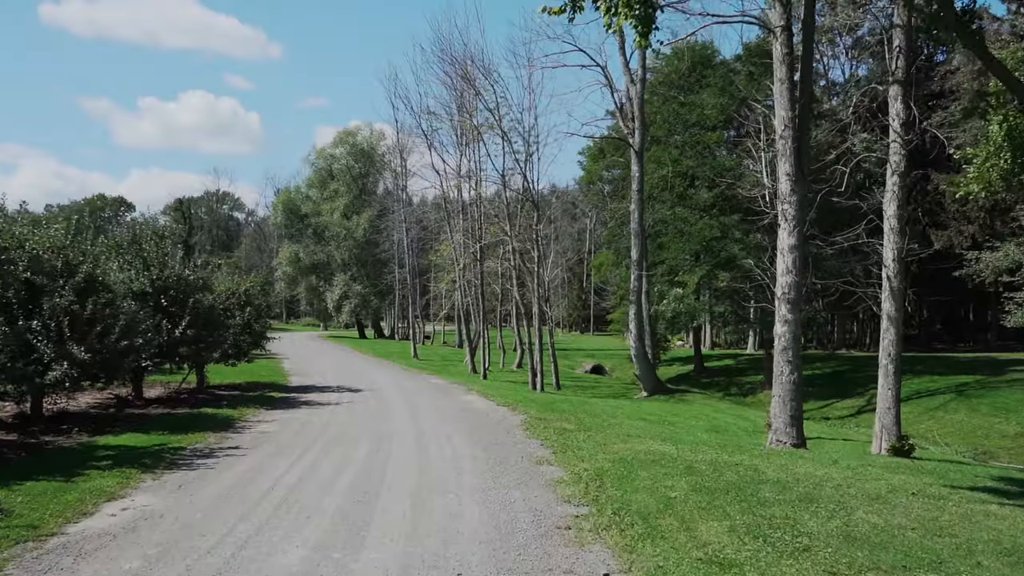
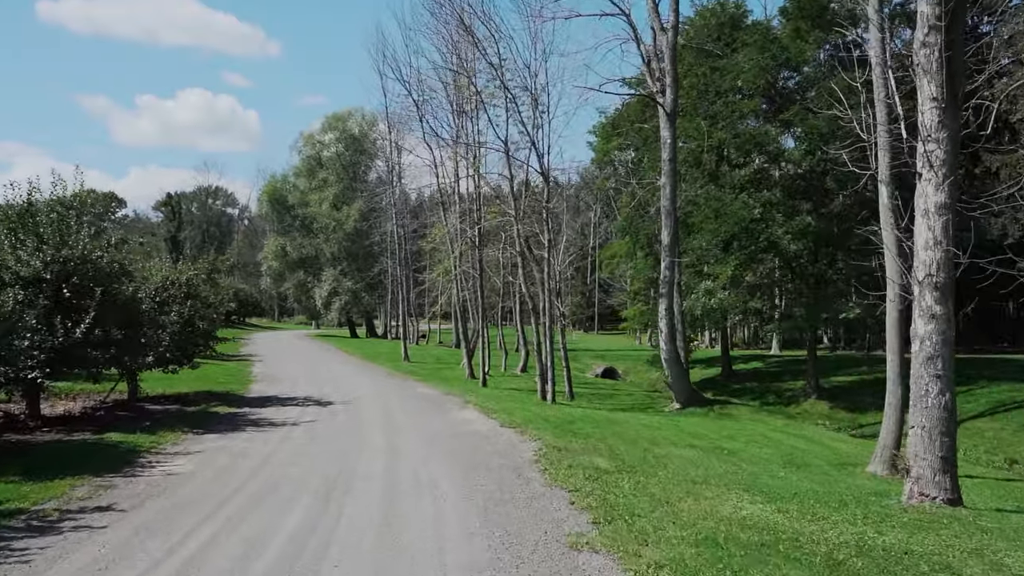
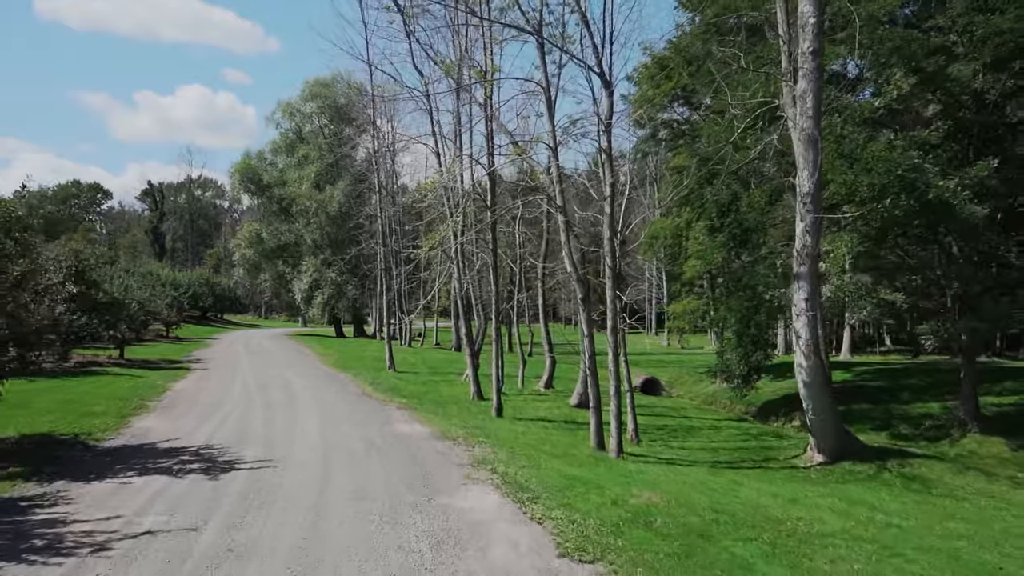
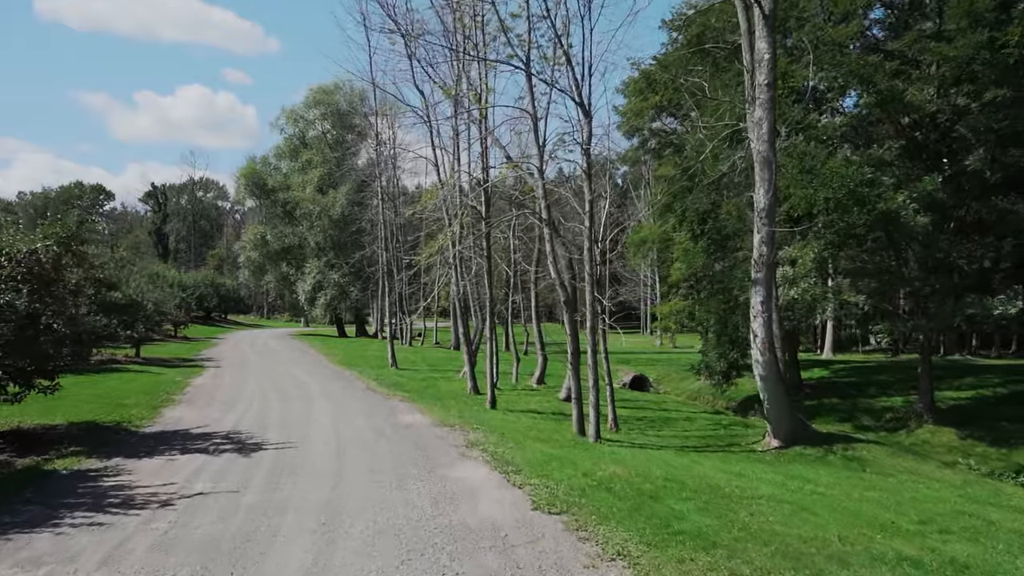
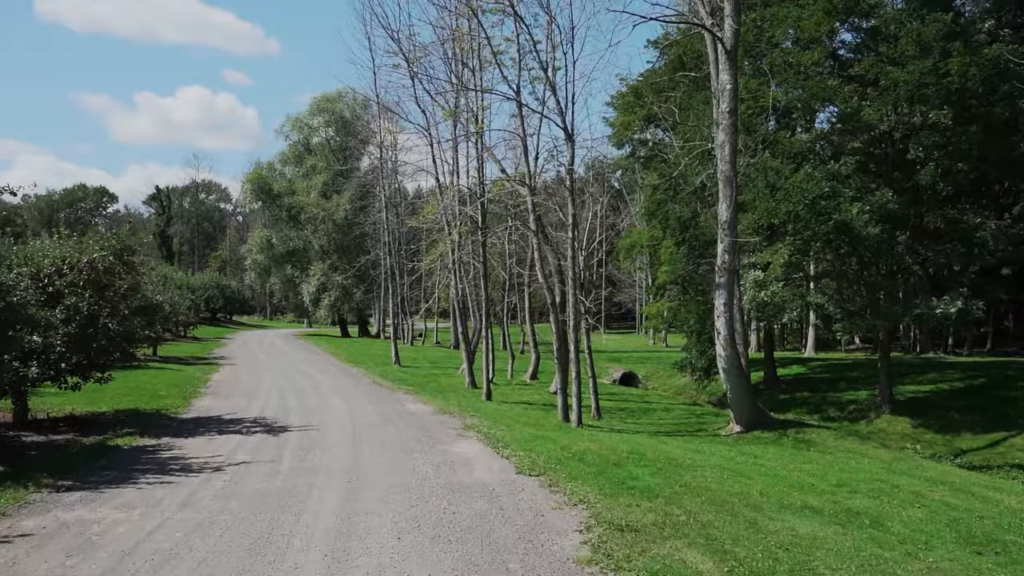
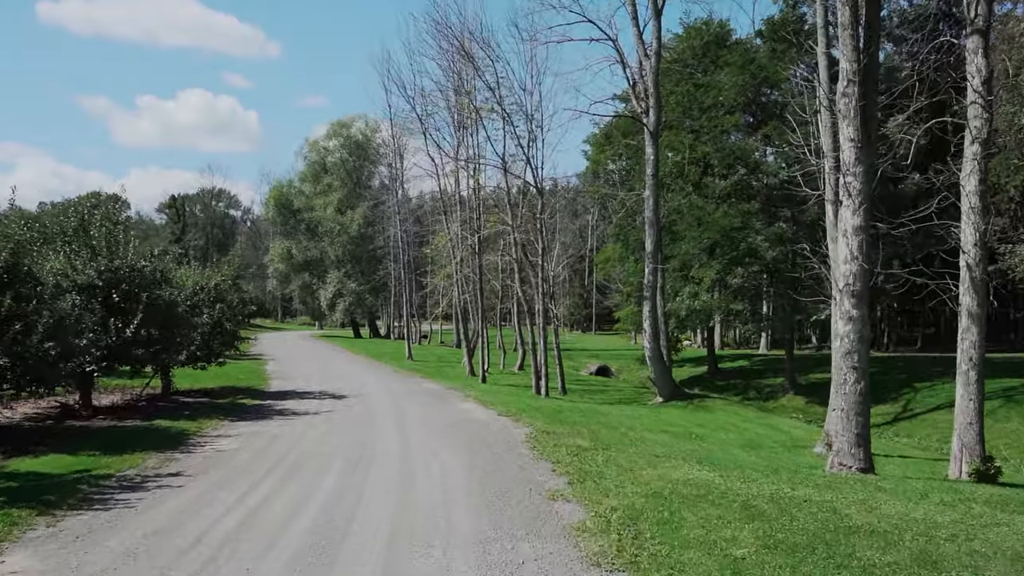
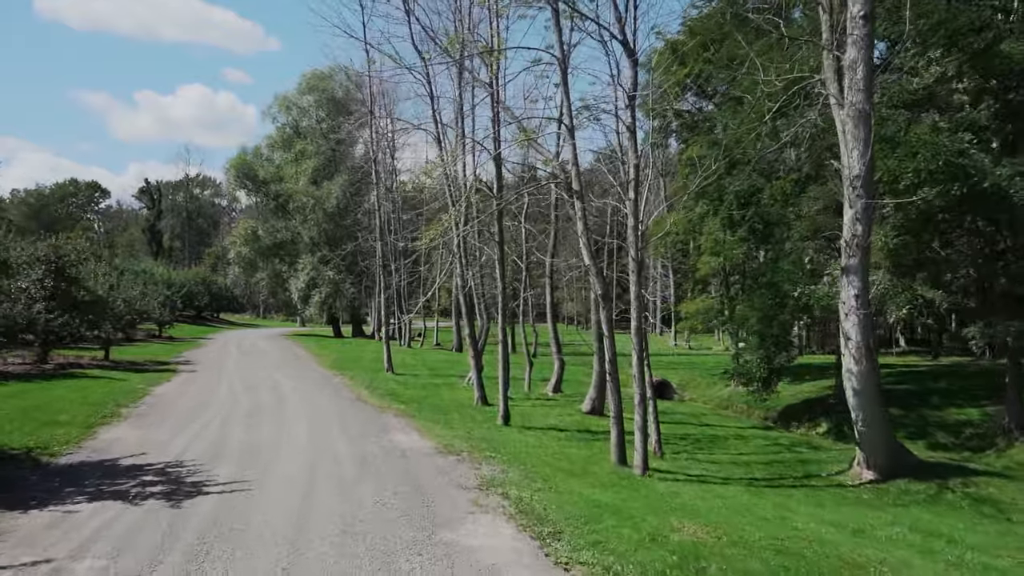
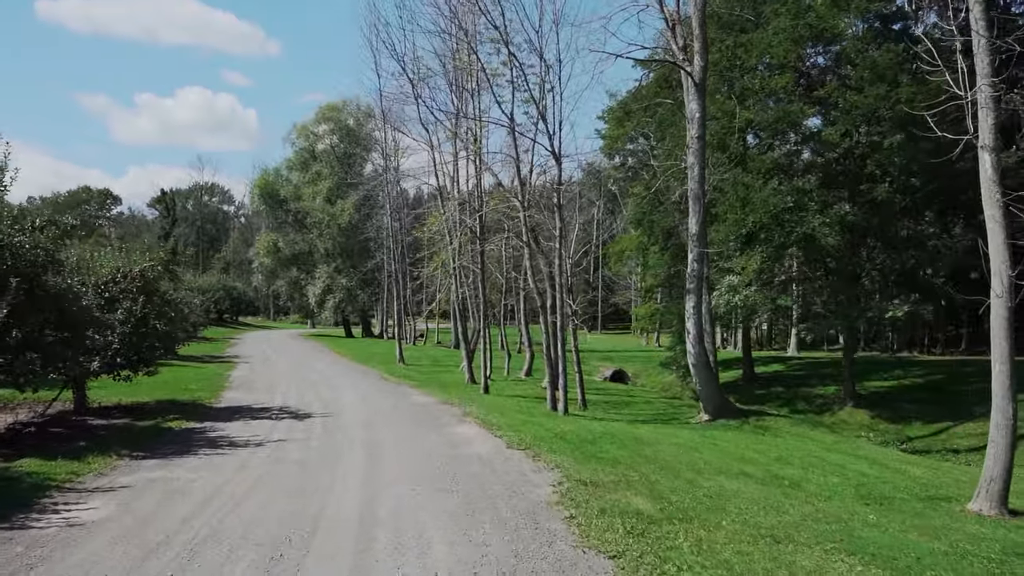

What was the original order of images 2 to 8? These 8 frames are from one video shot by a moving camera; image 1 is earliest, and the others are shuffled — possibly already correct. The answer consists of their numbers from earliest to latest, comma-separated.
6, 2, 8, 5, 4, 3, 7
